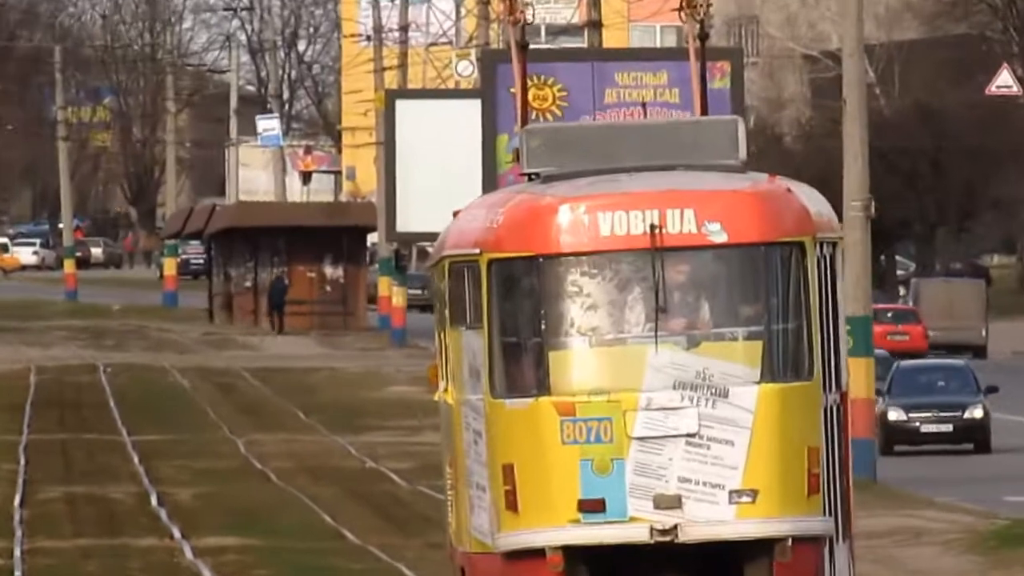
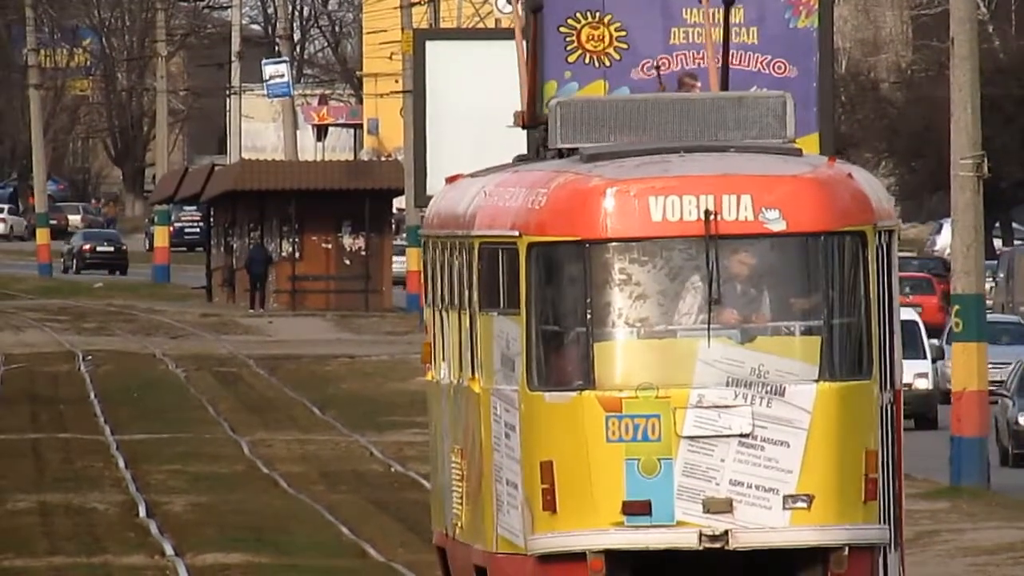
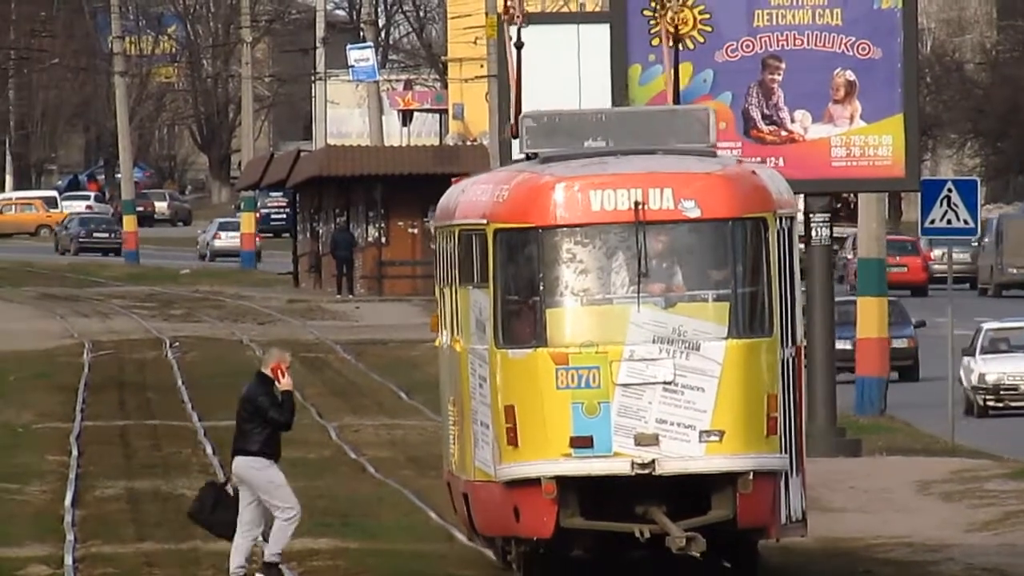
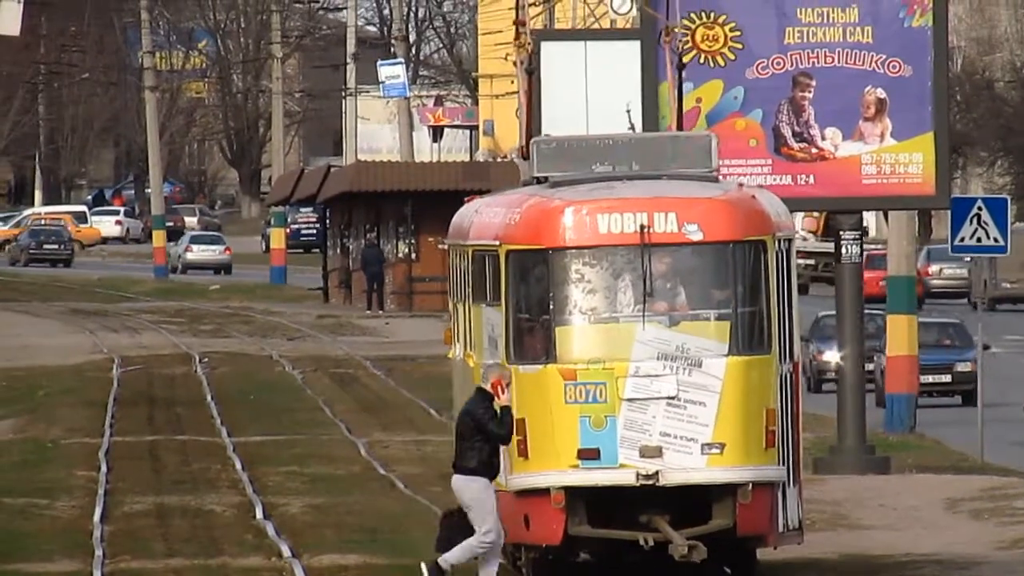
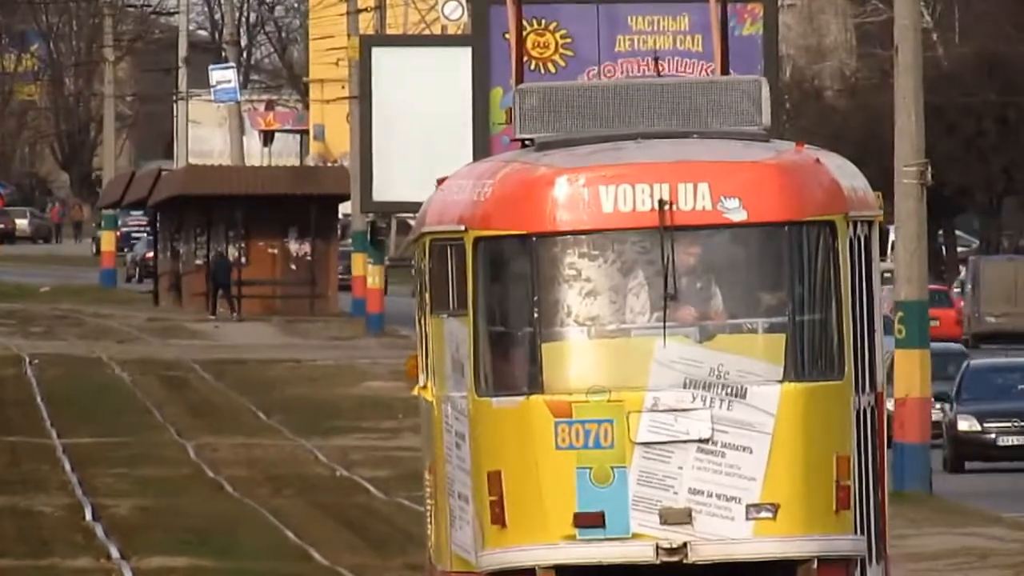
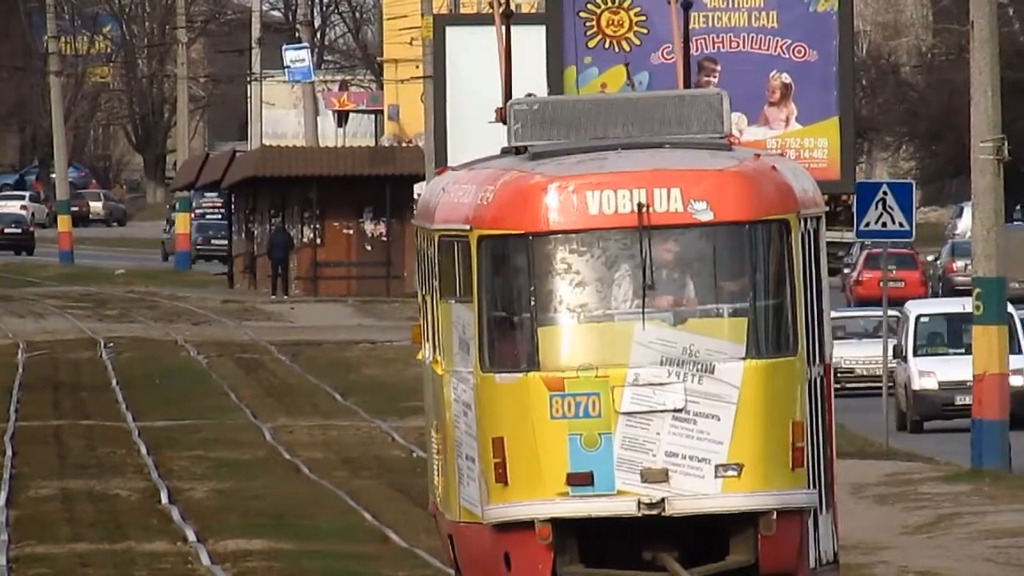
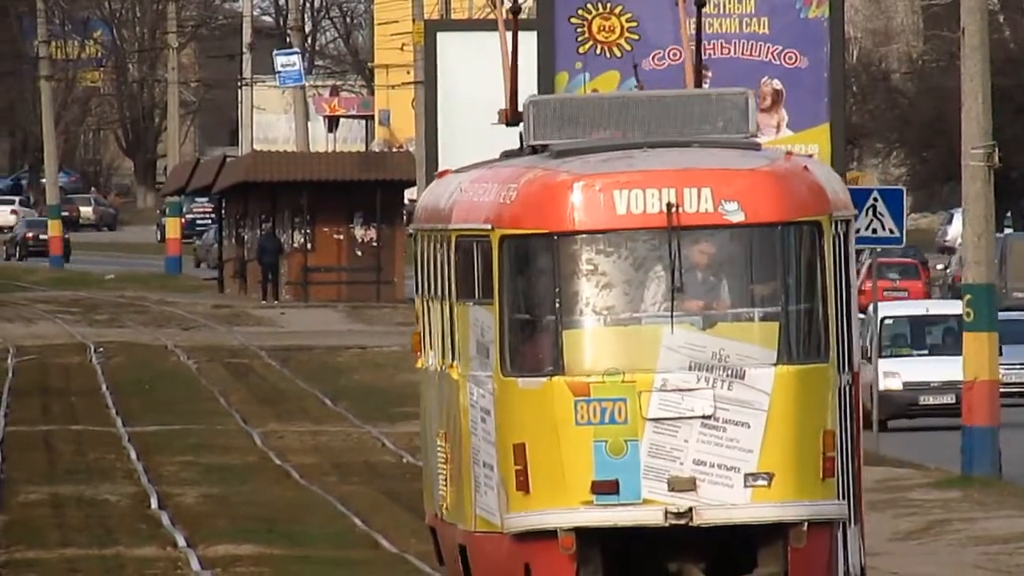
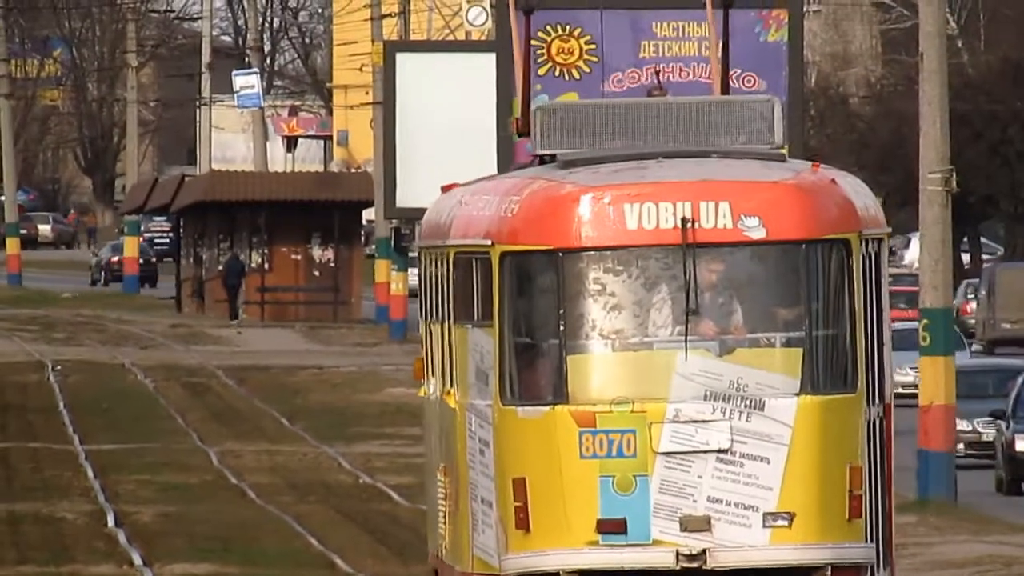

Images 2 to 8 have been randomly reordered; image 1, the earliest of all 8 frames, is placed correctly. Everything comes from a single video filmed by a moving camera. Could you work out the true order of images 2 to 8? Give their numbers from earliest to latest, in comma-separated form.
5, 8, 2, 7, 6, 3, 4
